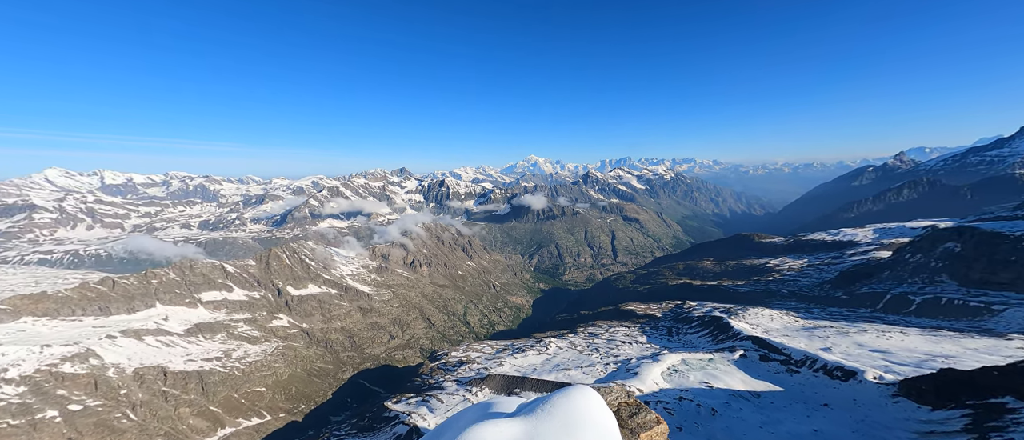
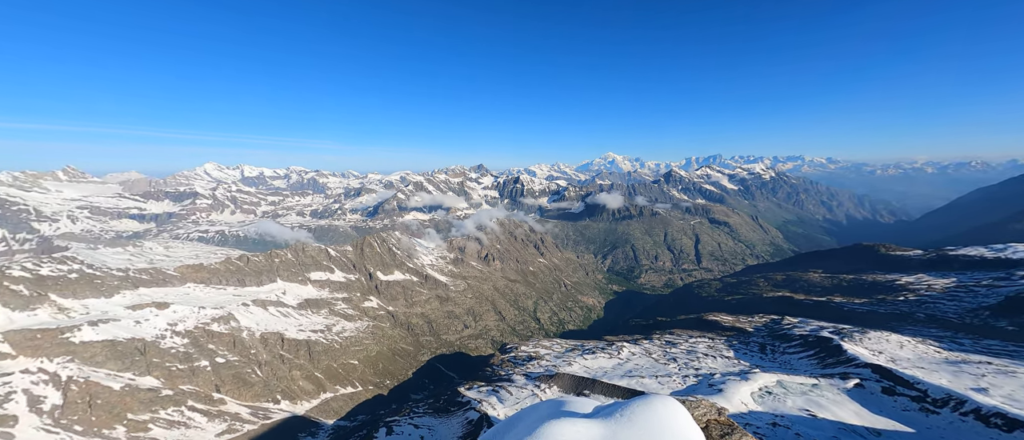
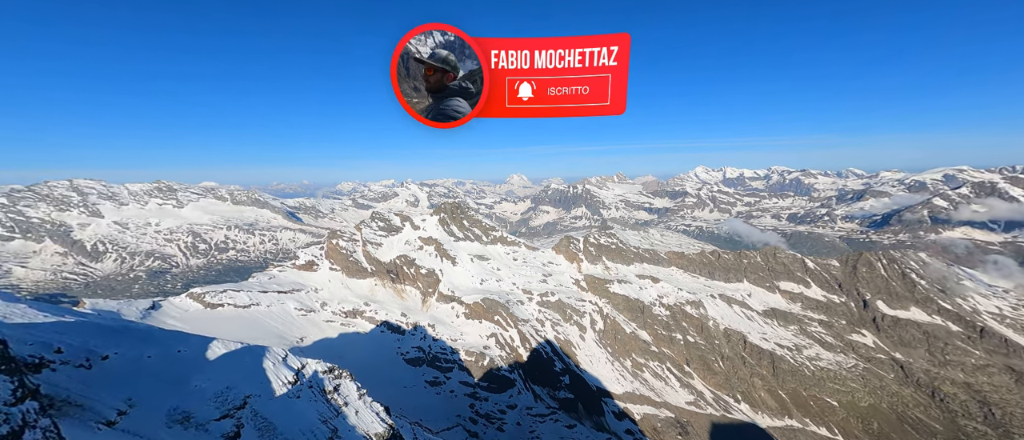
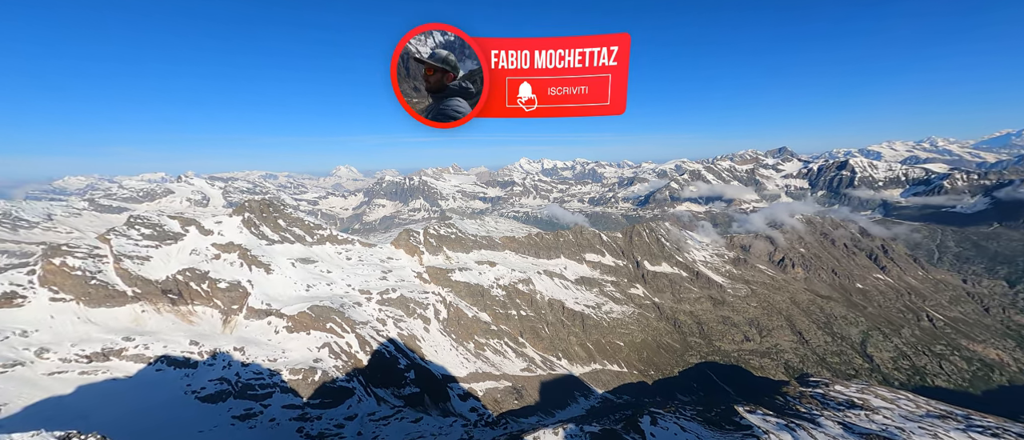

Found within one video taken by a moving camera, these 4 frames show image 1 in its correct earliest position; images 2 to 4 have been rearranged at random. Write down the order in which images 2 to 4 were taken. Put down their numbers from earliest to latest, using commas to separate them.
2, 4, 3
